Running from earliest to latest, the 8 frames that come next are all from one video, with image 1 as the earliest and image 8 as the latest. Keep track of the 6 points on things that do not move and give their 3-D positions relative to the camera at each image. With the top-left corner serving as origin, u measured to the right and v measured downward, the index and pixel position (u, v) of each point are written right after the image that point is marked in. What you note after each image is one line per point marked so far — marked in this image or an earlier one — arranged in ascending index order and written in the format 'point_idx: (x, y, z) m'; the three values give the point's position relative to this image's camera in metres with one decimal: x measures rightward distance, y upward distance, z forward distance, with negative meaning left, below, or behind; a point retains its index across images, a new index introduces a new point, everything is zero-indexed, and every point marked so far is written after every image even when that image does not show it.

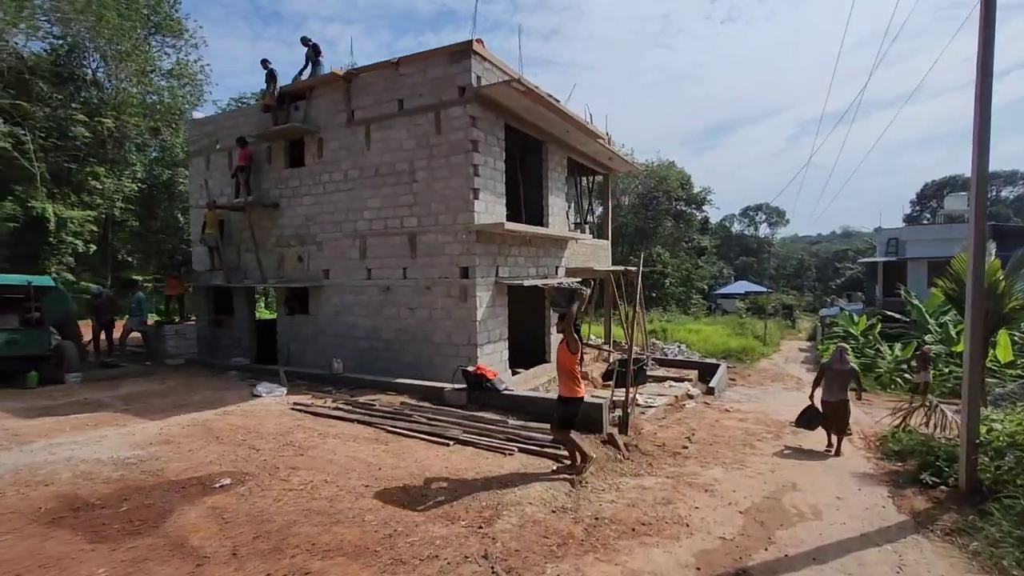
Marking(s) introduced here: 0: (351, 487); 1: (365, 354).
0: (-1.6, -1.9, +4.7) m
1: (-3.3, -1.6, +11.4) m
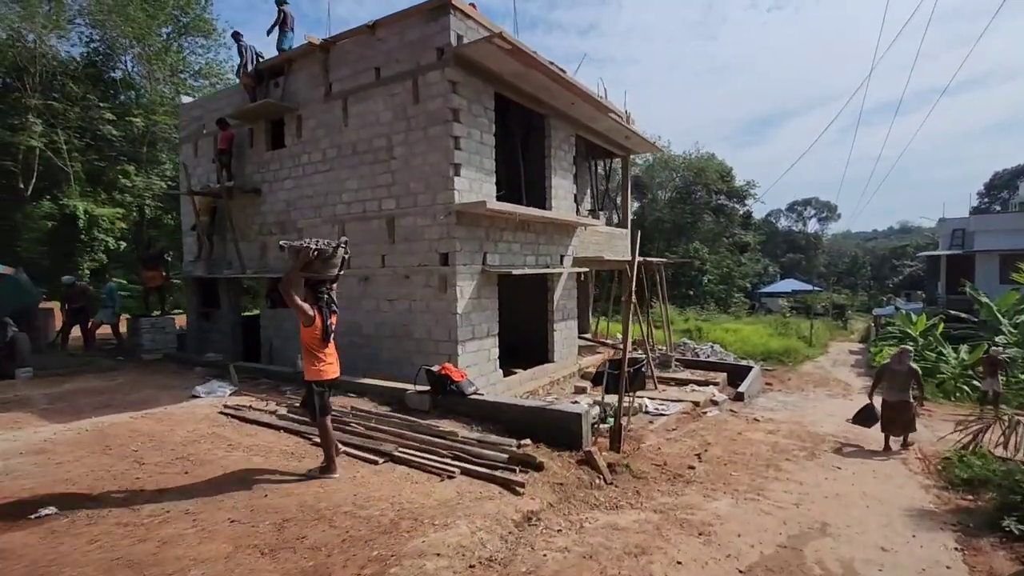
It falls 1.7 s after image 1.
0: (-2.2, -1.7, +3.6) m
1: (-3.5, -1.4, +10.4) m
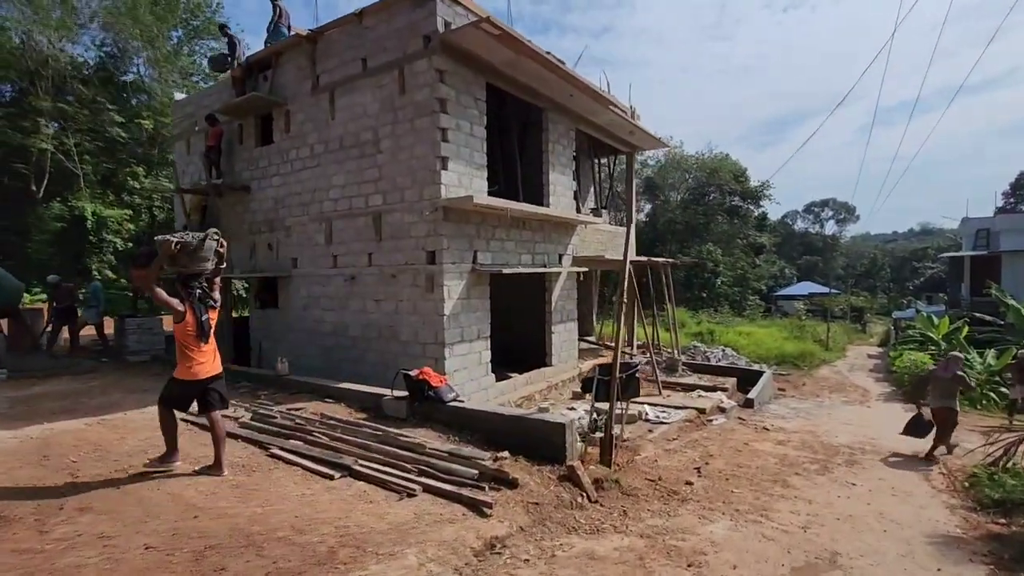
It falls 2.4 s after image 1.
0: (-2.6, -1.7, +3.2) m
1: (-3.6, -1.4, +10.0) m
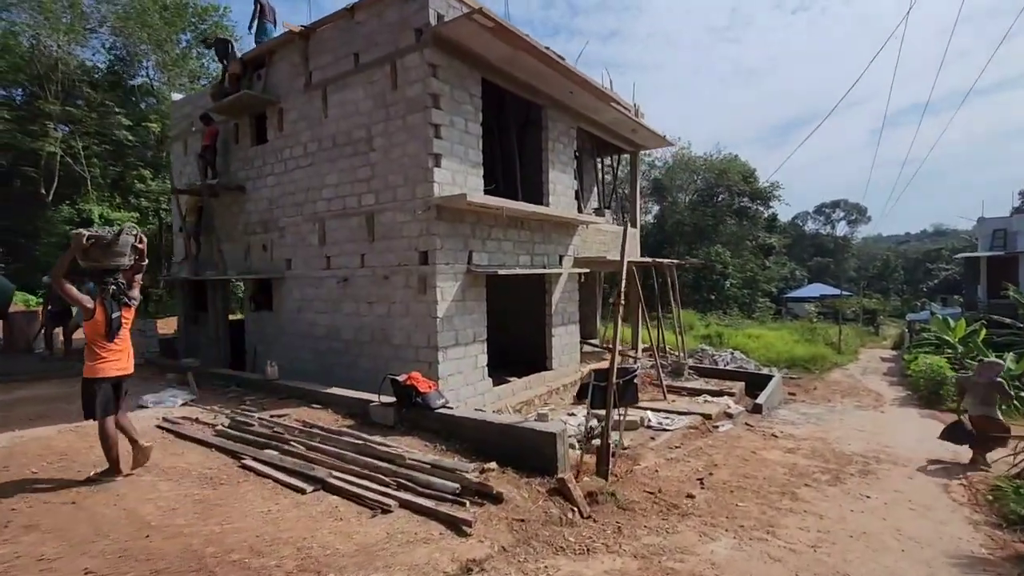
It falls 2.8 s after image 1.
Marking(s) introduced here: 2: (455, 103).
0: (-2.7, -1.7, +2.9) m
1: (-3.7, -1.4, +9.7) m
2: (-1.0, +3.1, +8.4) m
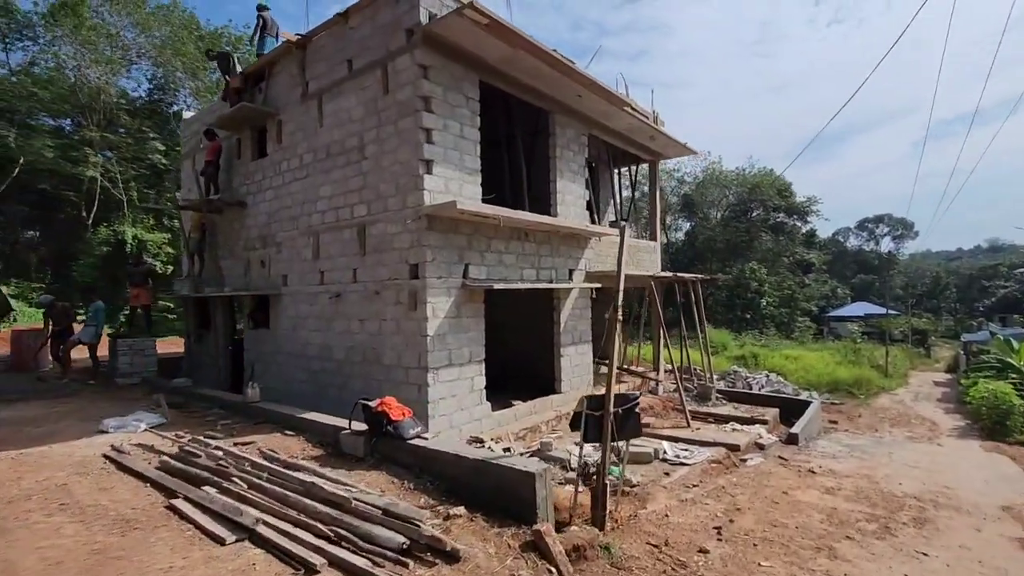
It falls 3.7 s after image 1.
0: (-3.1, -1.7, +2.4) m
1: (-3.6, -1.7, +9.2) m
2: (-1.0, +2.9, +7.9) m
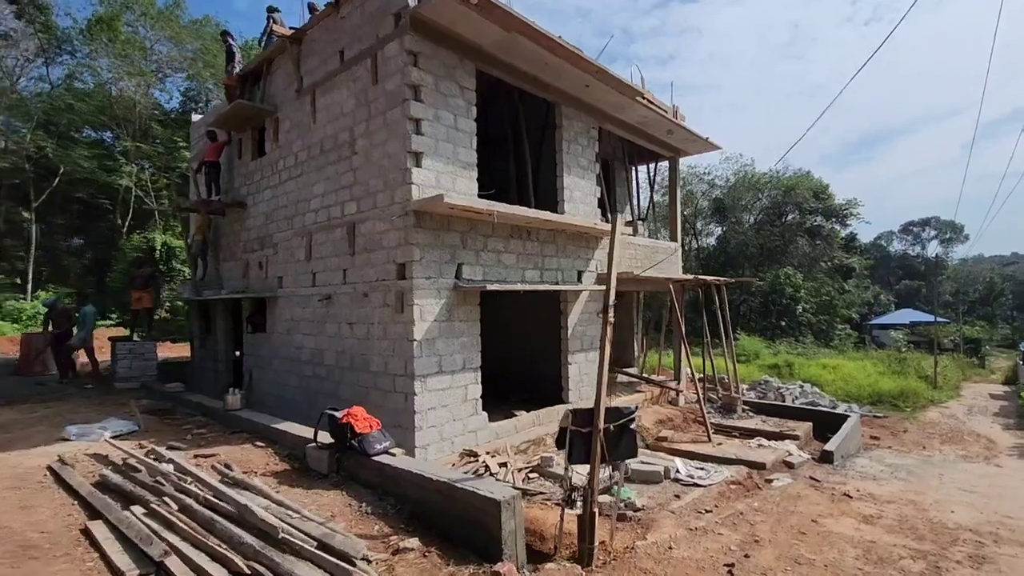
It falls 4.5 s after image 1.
0: (-3.5, -1.7, +1.9) m
1: (-3.6, -1.7, +8.8) m
2: (-1.1, +2.9, +7.4) m
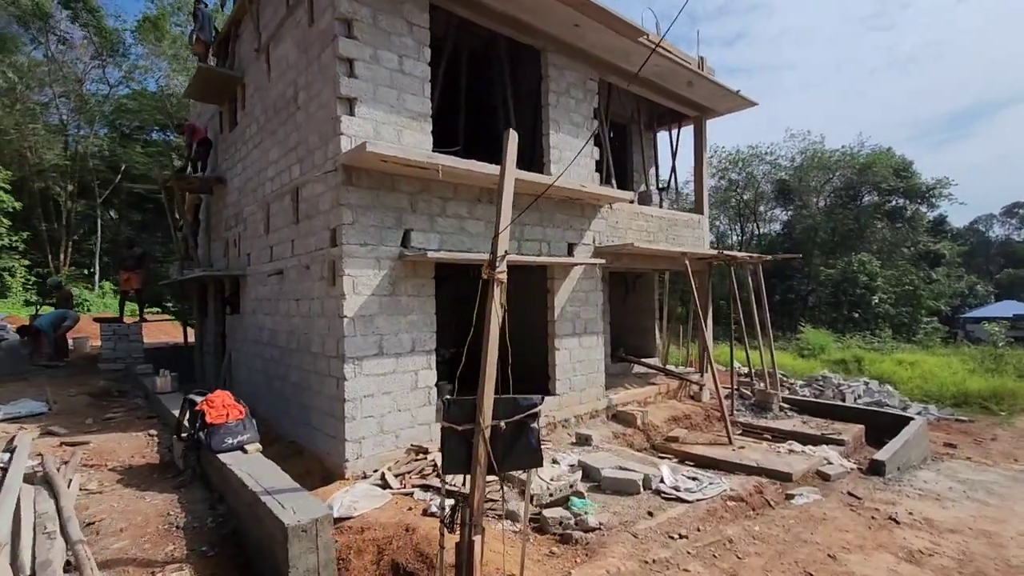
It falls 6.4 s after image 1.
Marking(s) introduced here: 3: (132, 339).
0: (-4.7, -1.4, +1.3) m
1: (-4.0, -1.3, +8.1) m
2: (-1.7, +3.3, +6.3) m
3: (-8.1, -1.1, +10.6) m
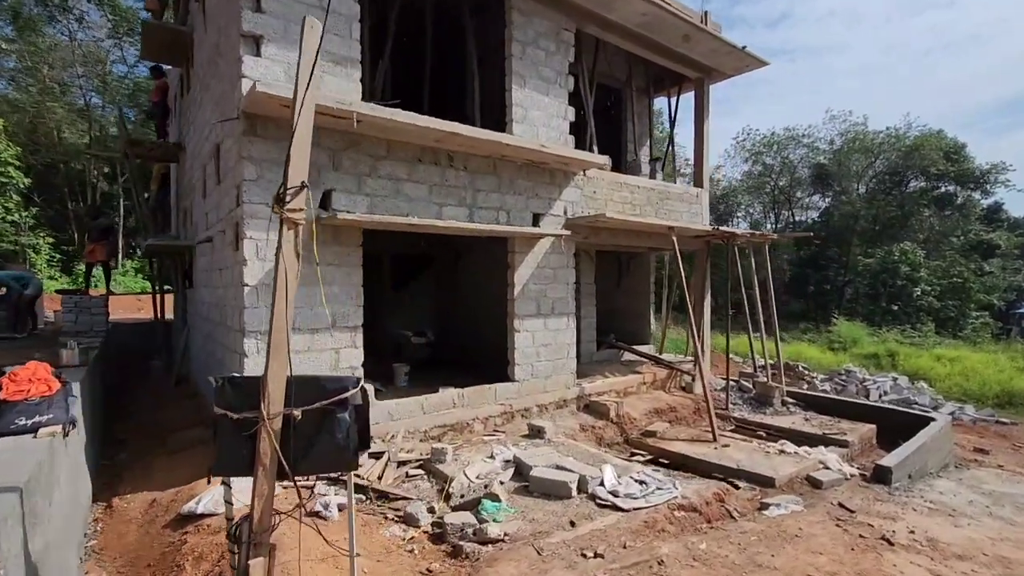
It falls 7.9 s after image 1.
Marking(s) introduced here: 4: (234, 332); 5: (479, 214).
0: (-5.8, -1.1, +0.8) m
1: (-4.7, -0.9, +7.5) m
2: (-2.4, +3.6, +5.5) m
3: (-8.7, -0.5, +10.3) m
4: (-3.1, -0.5, +5.6) m
5: (-0.4, +1.1, +7.0) m
